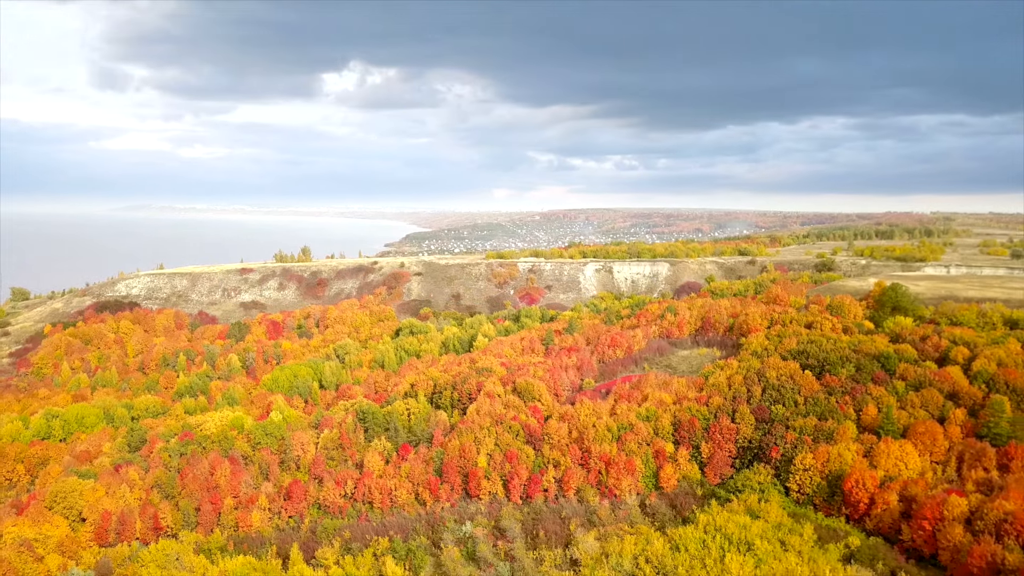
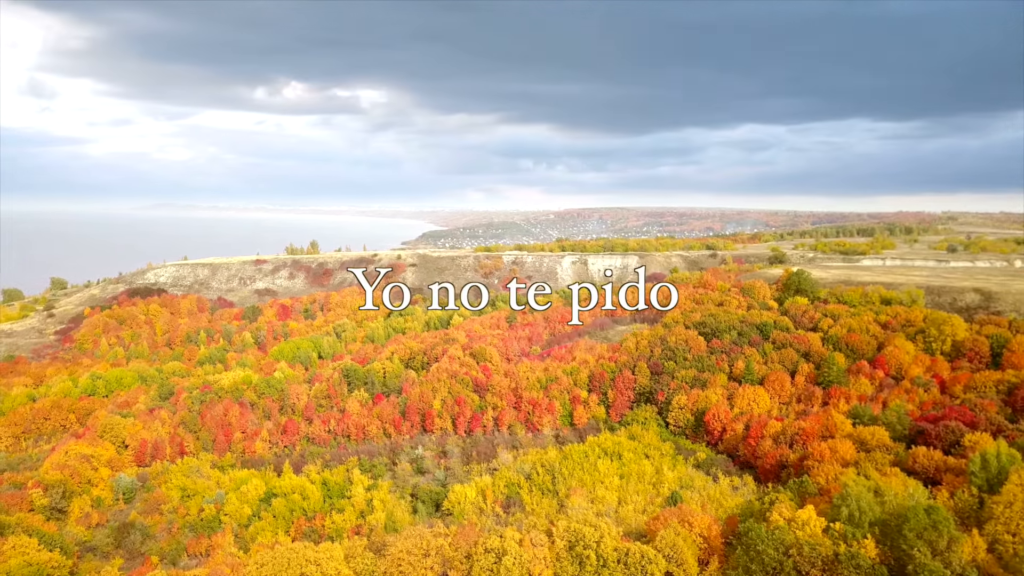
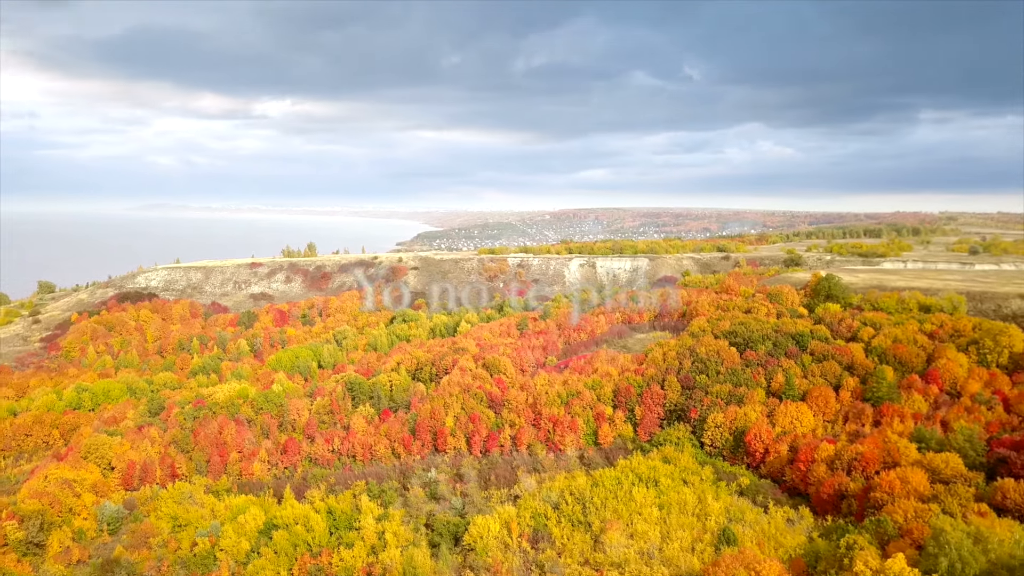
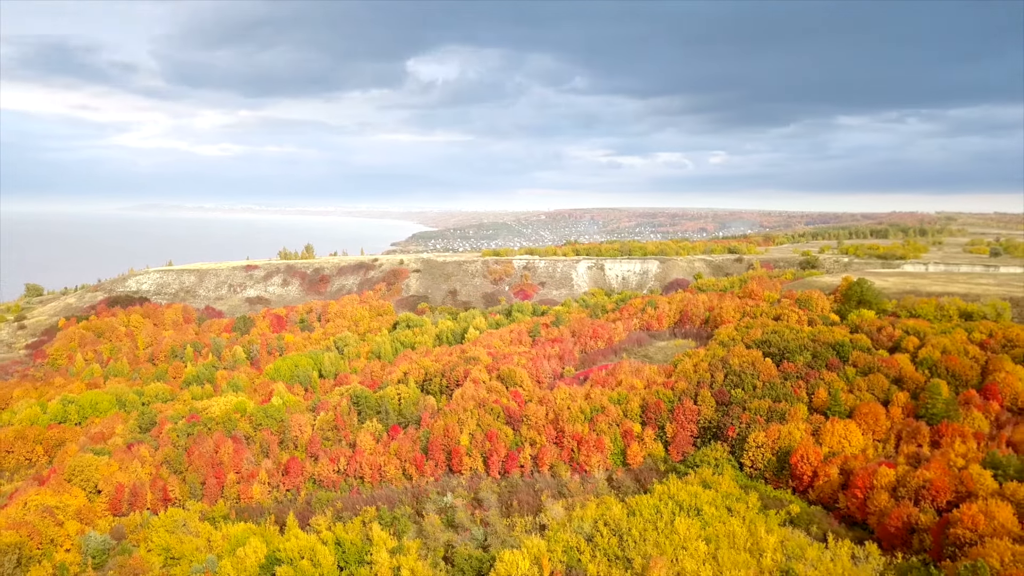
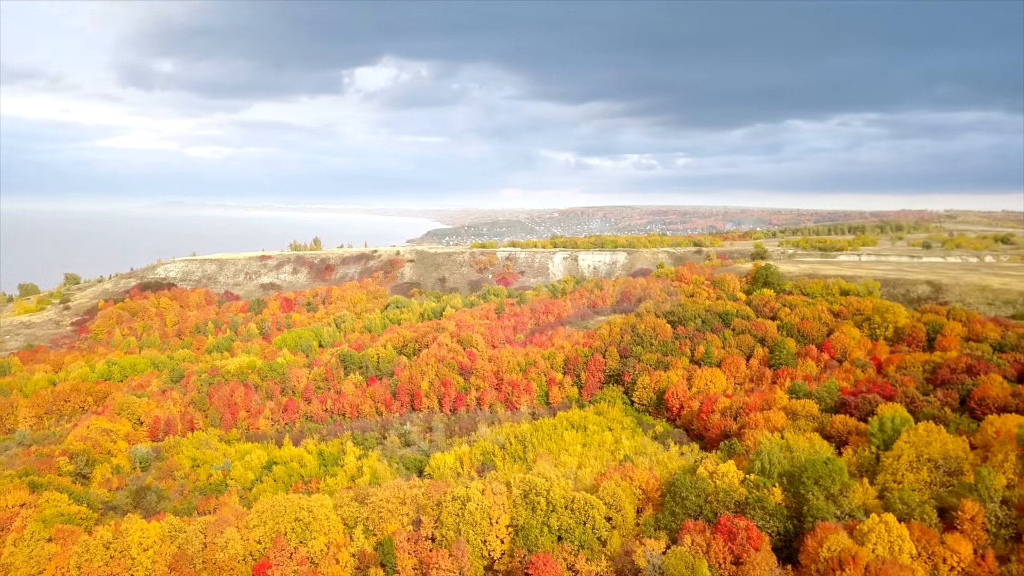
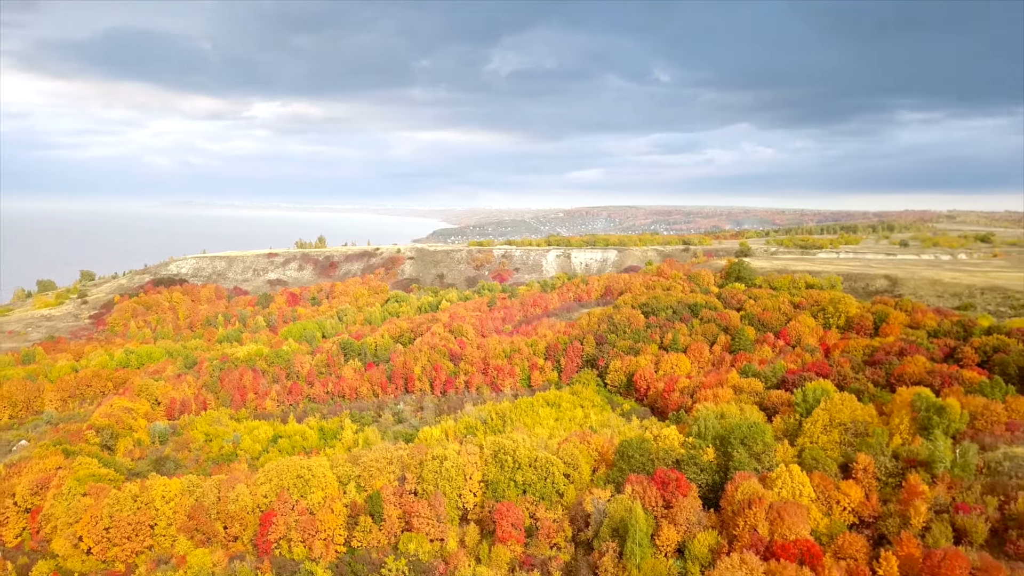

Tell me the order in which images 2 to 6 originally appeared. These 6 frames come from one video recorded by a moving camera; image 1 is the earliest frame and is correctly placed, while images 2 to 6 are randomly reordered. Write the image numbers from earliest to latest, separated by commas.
4, 3, 2, 5, 6
